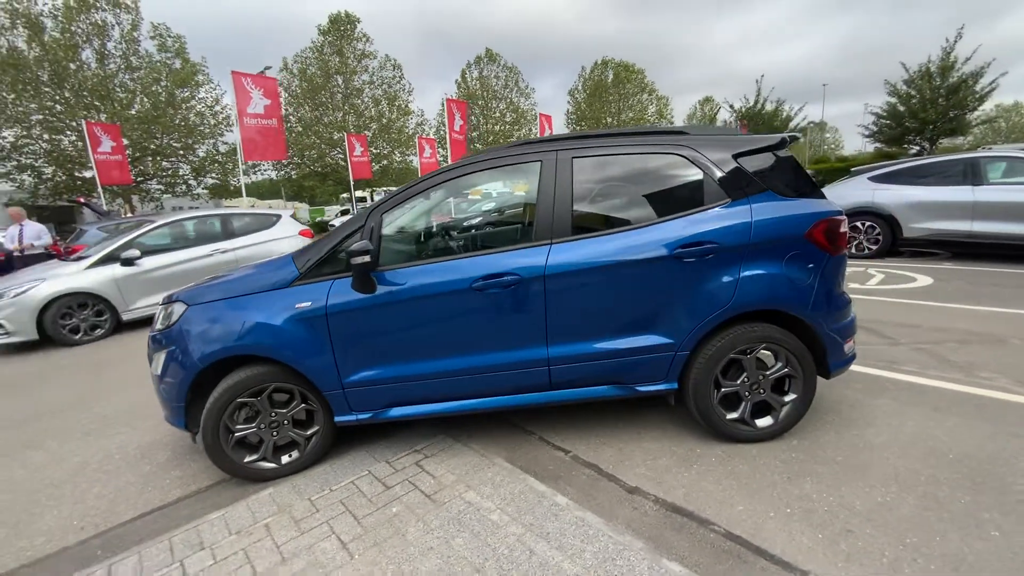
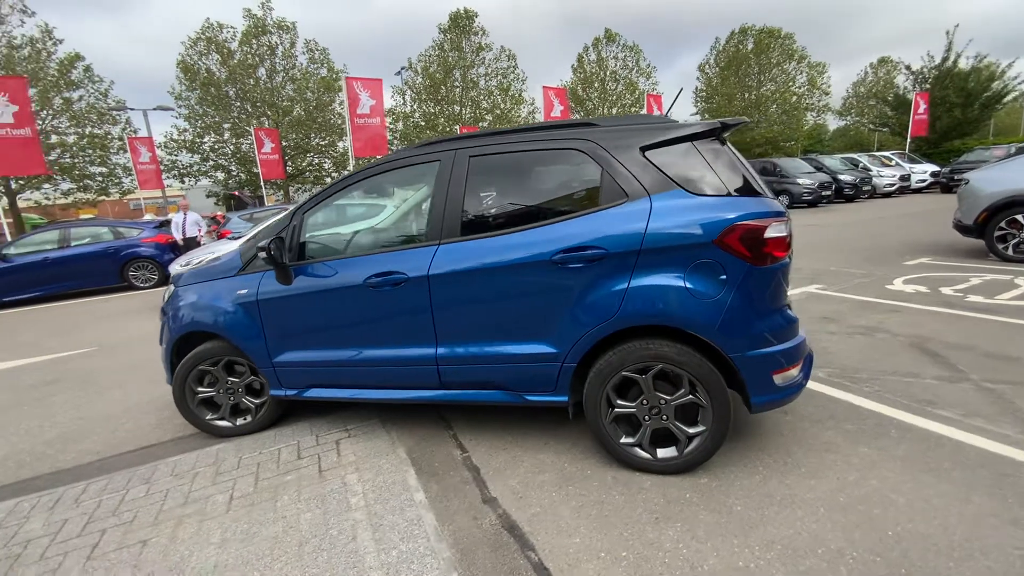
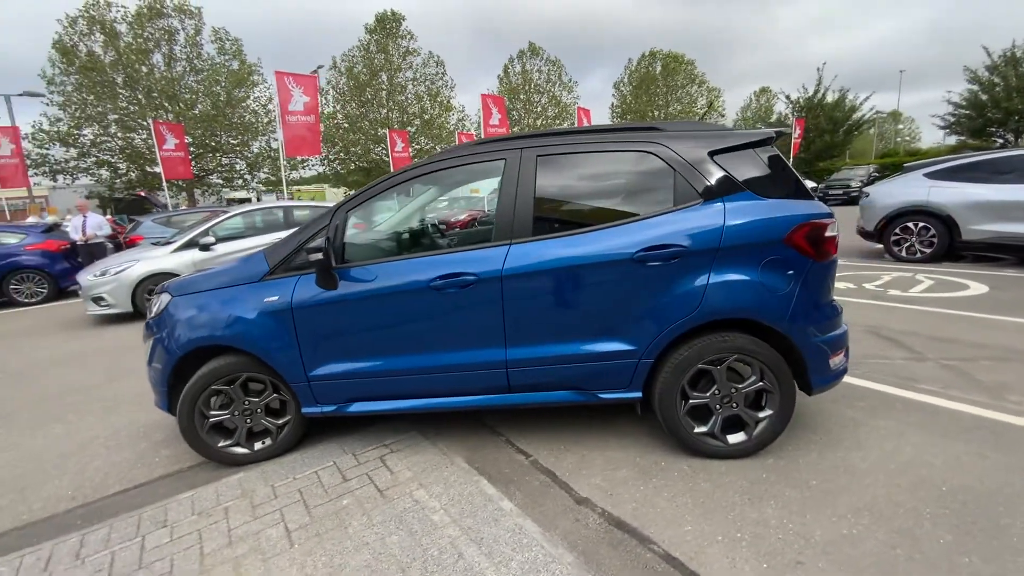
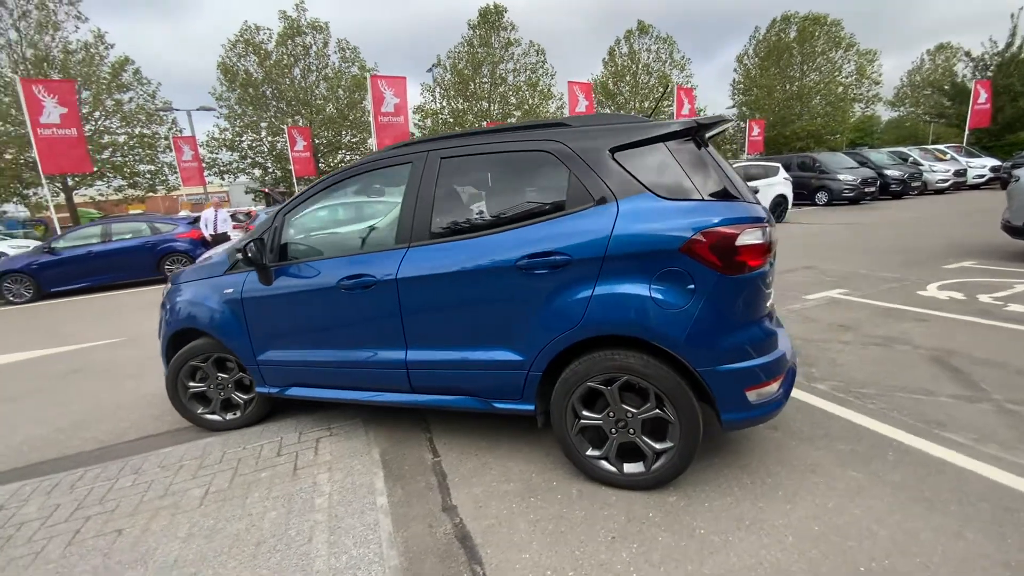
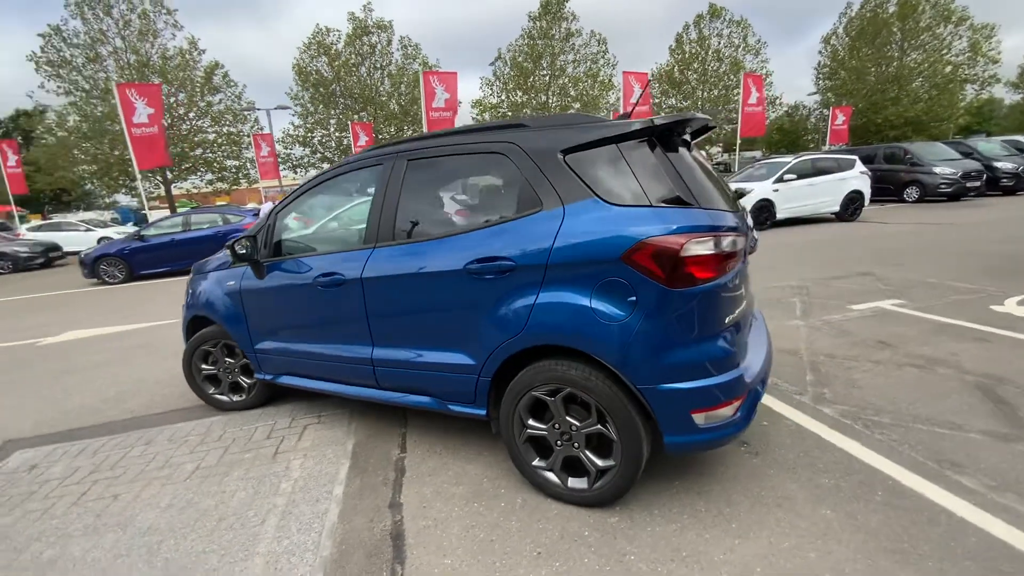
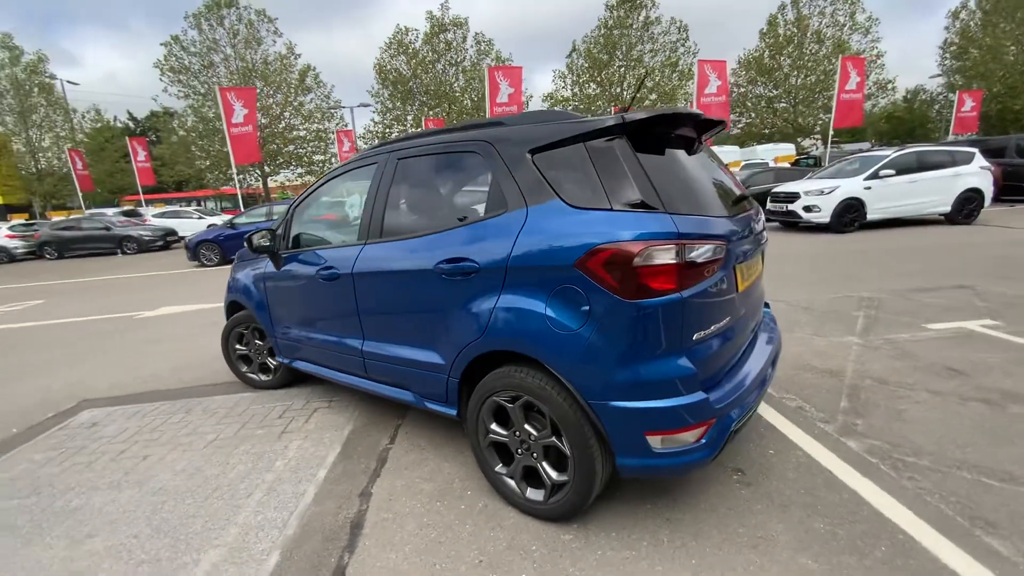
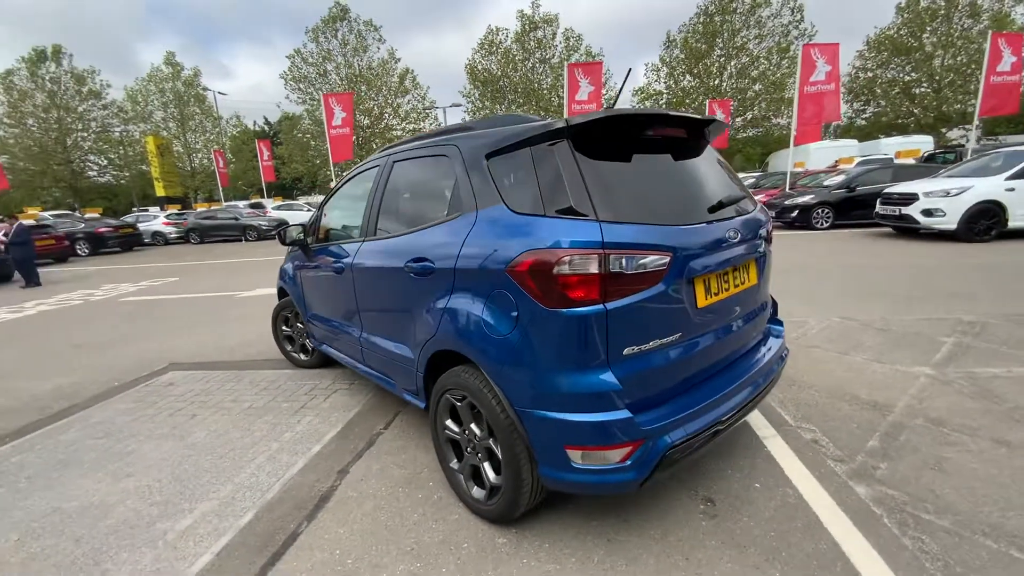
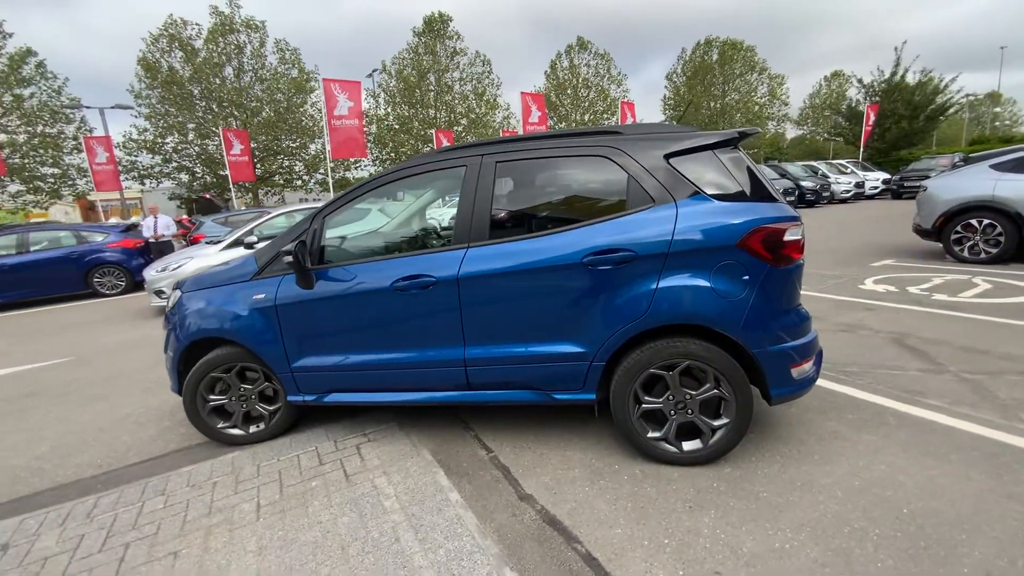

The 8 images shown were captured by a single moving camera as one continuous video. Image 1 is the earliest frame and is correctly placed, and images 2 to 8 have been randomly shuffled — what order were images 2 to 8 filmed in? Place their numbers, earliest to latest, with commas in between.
3, 8, 2, 4, 5, 6, 7
